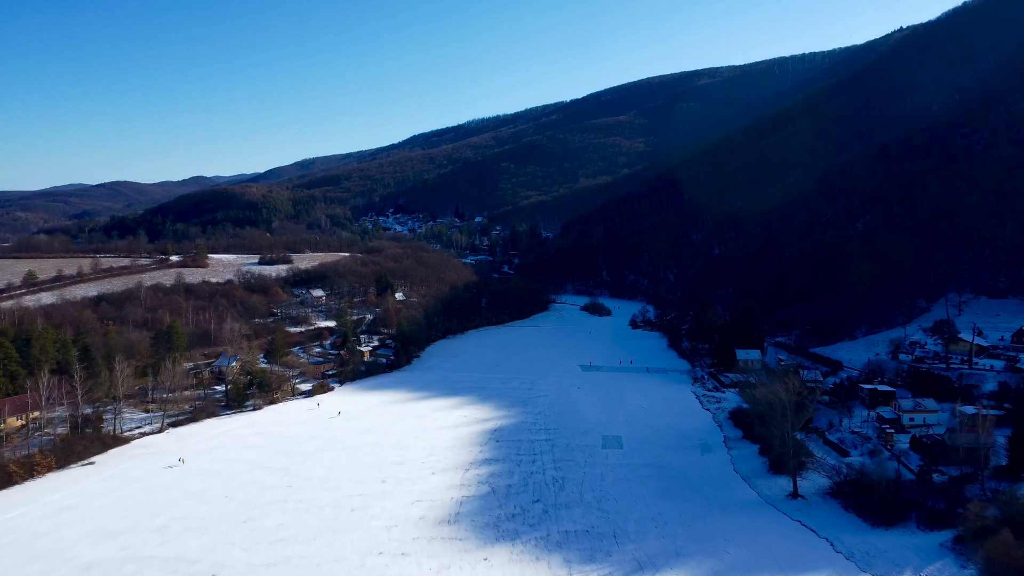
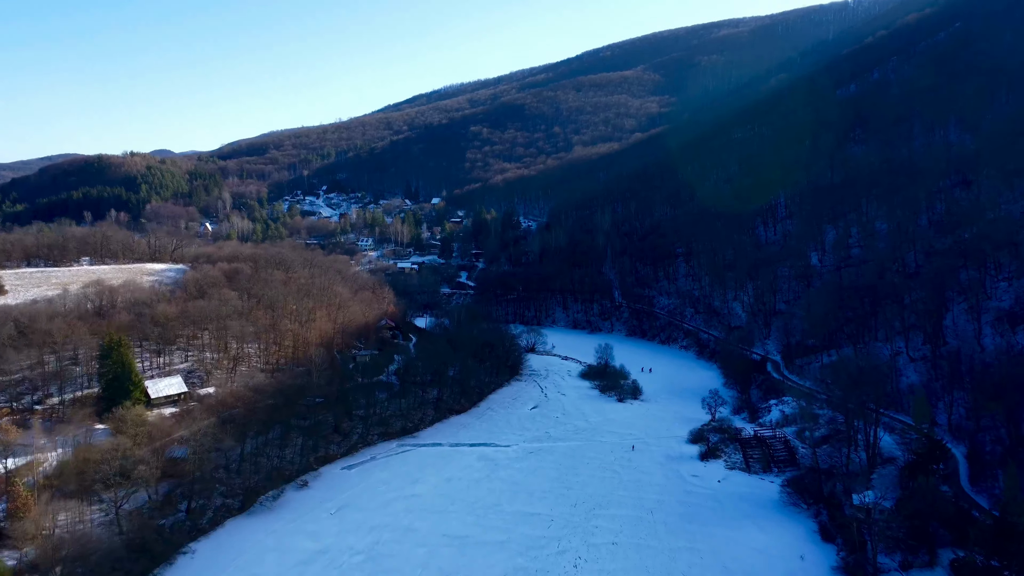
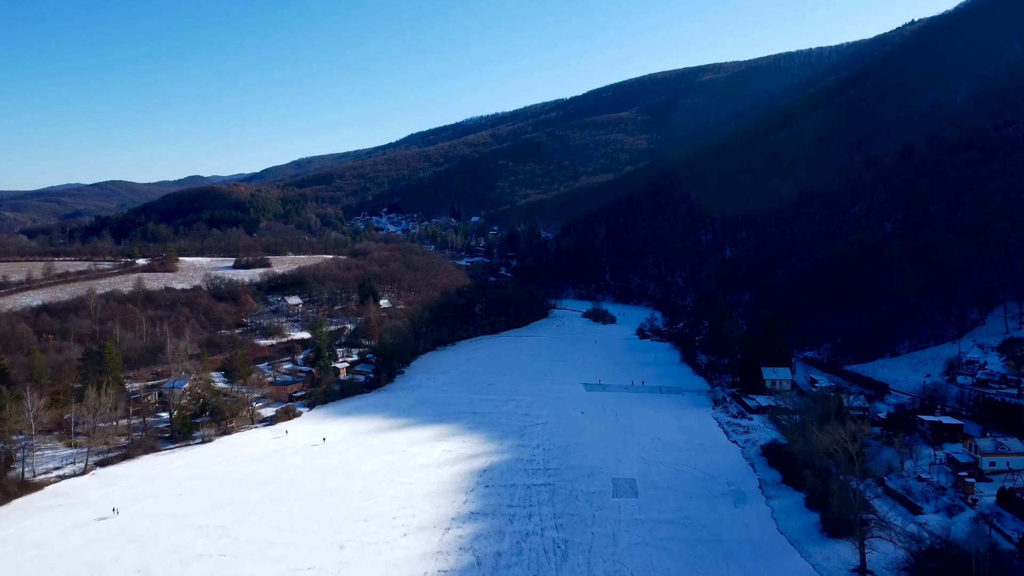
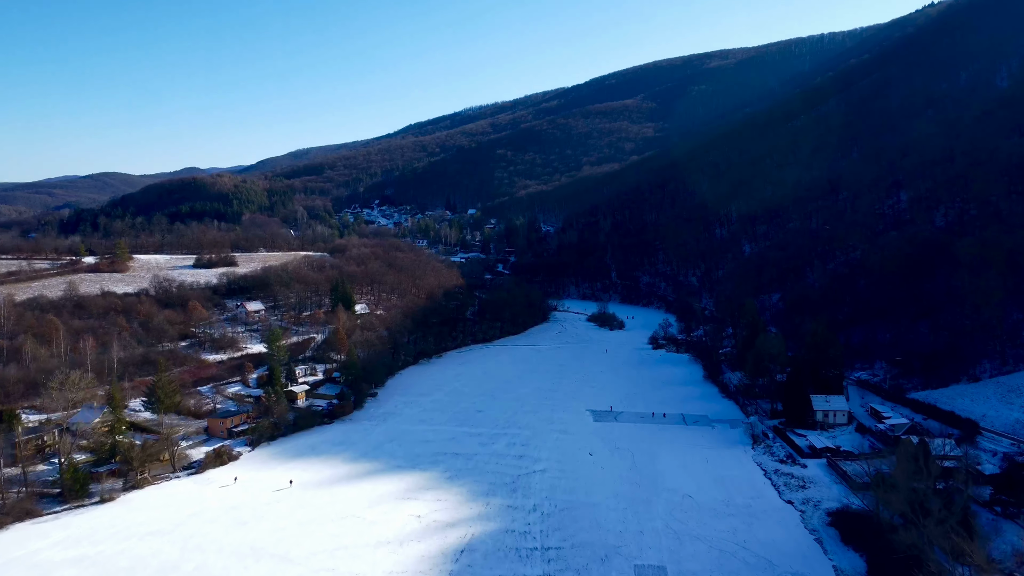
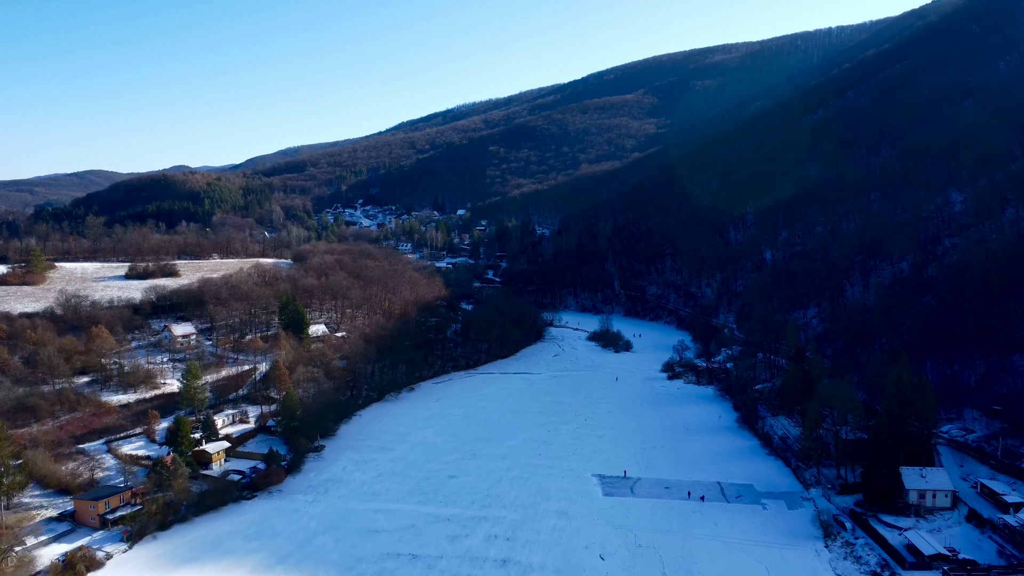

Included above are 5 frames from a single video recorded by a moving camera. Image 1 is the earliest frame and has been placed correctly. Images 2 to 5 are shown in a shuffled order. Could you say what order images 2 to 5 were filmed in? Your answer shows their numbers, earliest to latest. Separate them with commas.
3, 4, 5, 2
